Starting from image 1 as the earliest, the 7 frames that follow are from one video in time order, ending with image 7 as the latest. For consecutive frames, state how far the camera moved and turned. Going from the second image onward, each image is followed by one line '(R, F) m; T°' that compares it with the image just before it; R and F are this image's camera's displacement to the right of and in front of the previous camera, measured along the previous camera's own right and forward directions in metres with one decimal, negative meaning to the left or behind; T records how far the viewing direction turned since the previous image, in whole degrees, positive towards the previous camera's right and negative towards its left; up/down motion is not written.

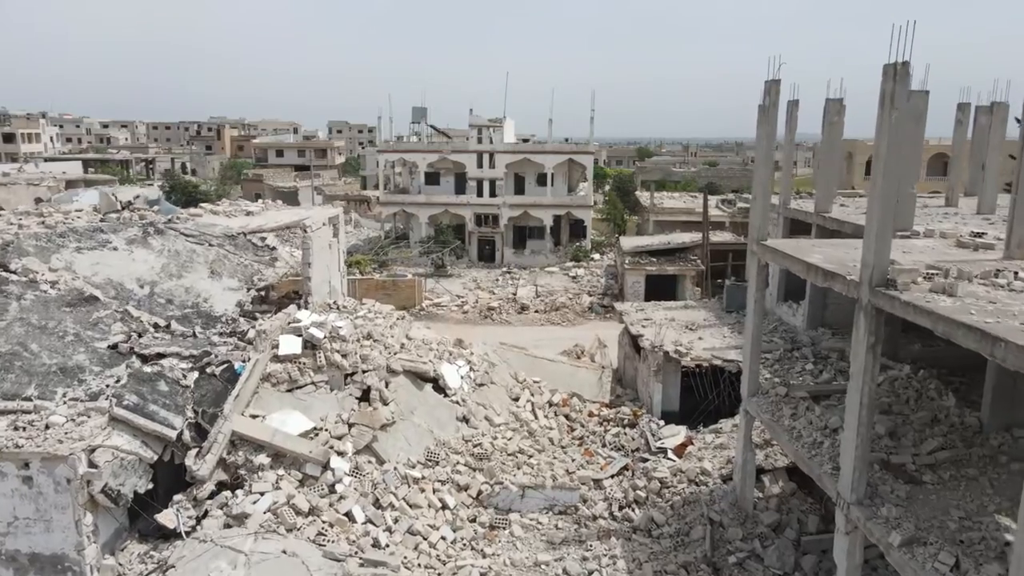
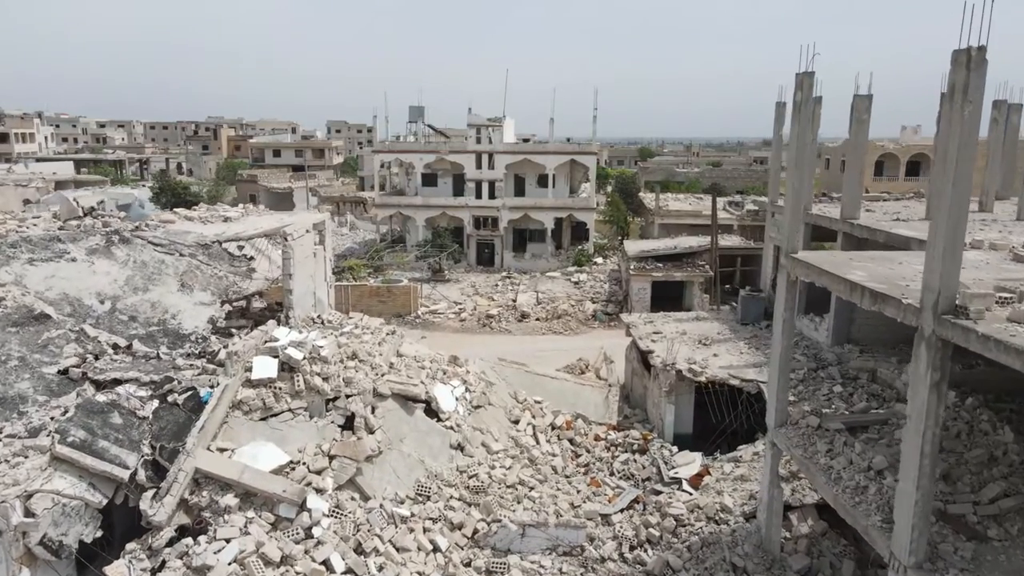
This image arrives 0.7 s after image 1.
(0.0, +1.3) m; 0°
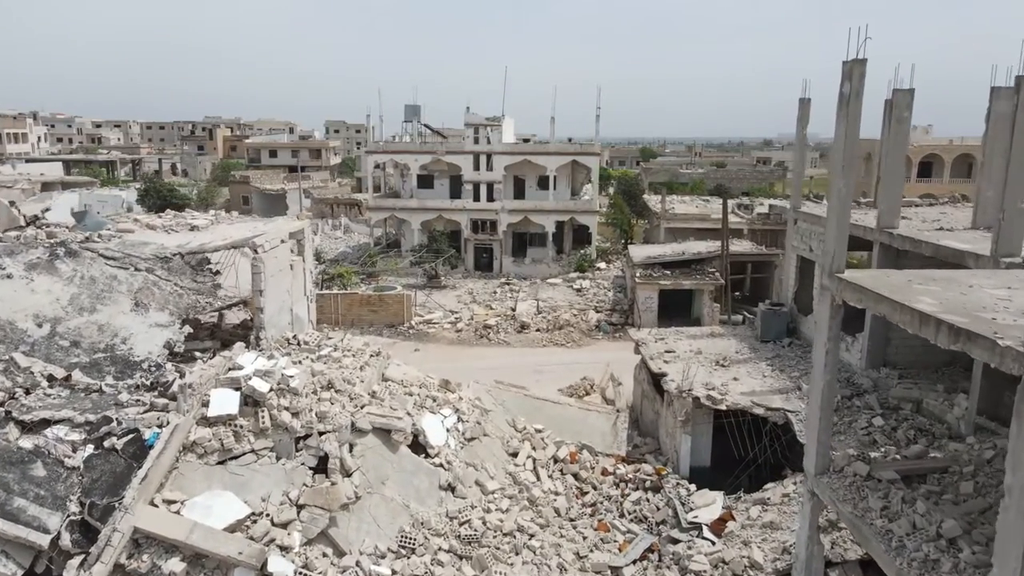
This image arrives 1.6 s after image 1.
(0.0, +1.5) m; 0°
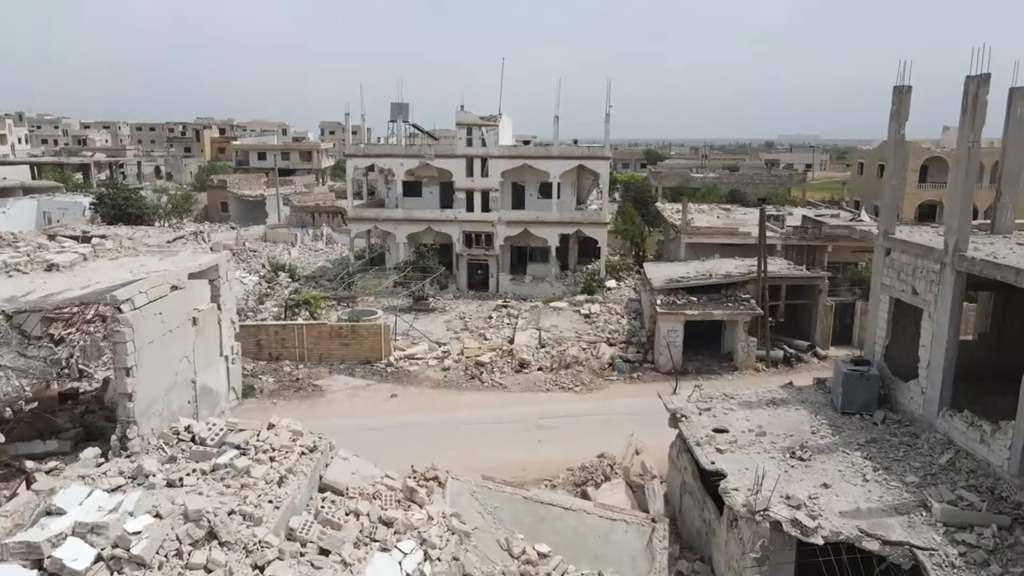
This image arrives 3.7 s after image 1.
(+0.1, +4.2) m; 0°
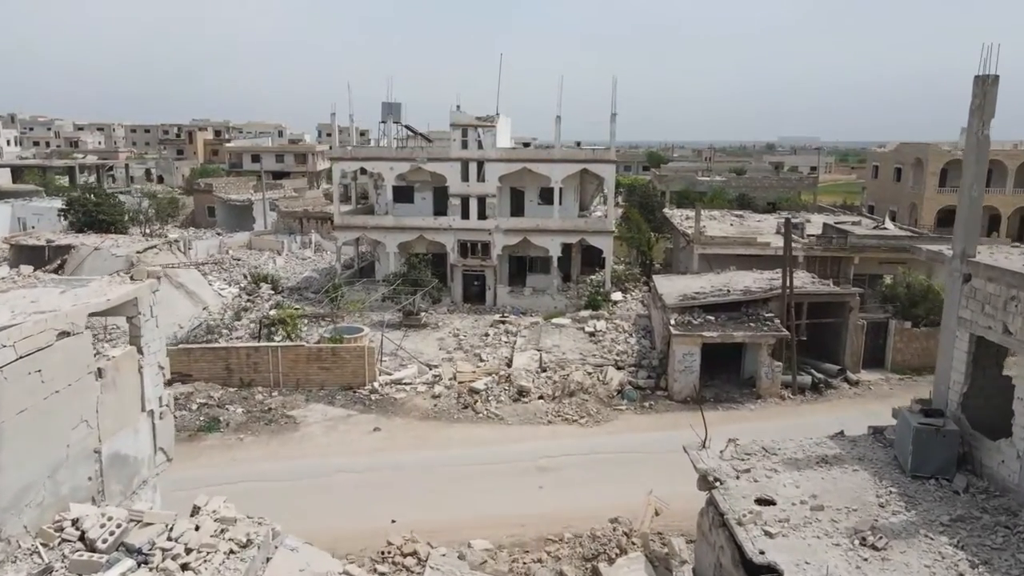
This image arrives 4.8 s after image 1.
(+0.1, +2.2) m; 0°
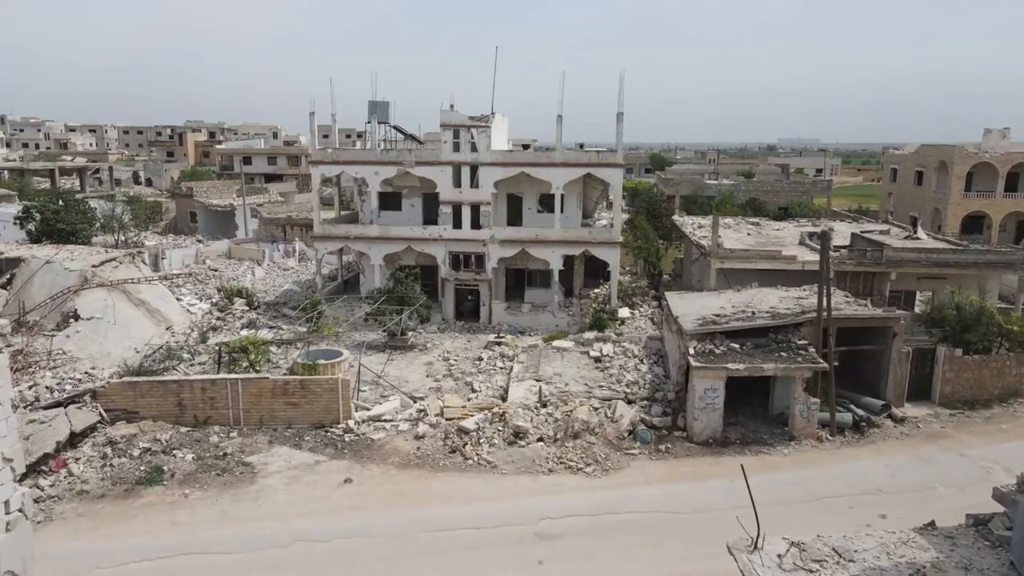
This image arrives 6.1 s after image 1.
(+0.1, +2.6) m; 0°
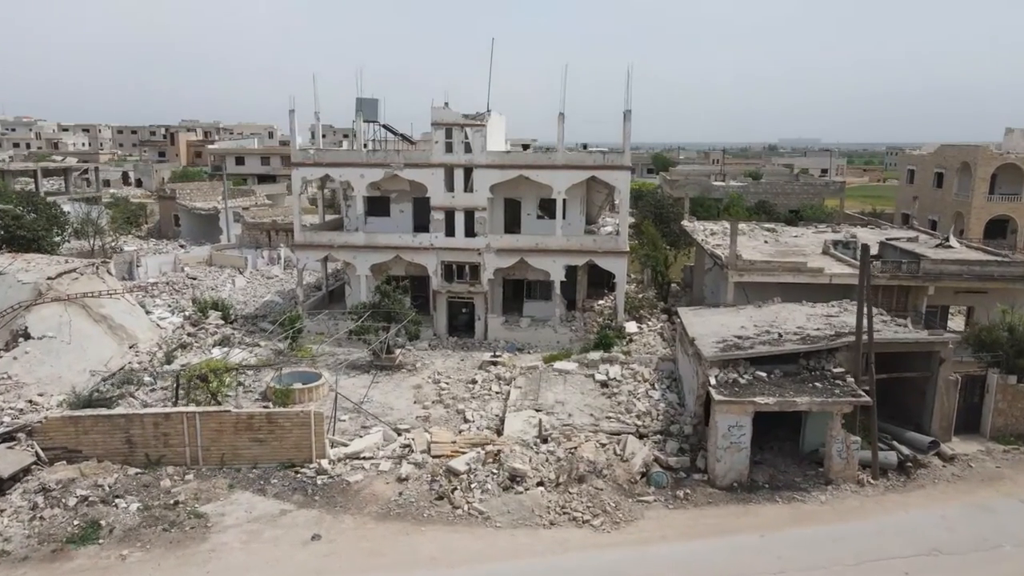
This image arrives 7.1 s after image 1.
(+0.1, +2.2) m; 0°
